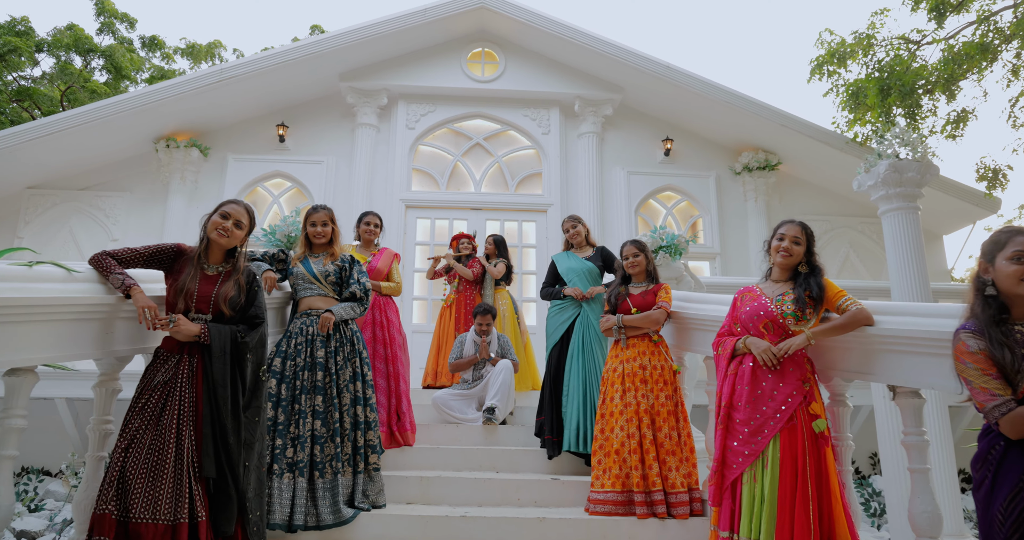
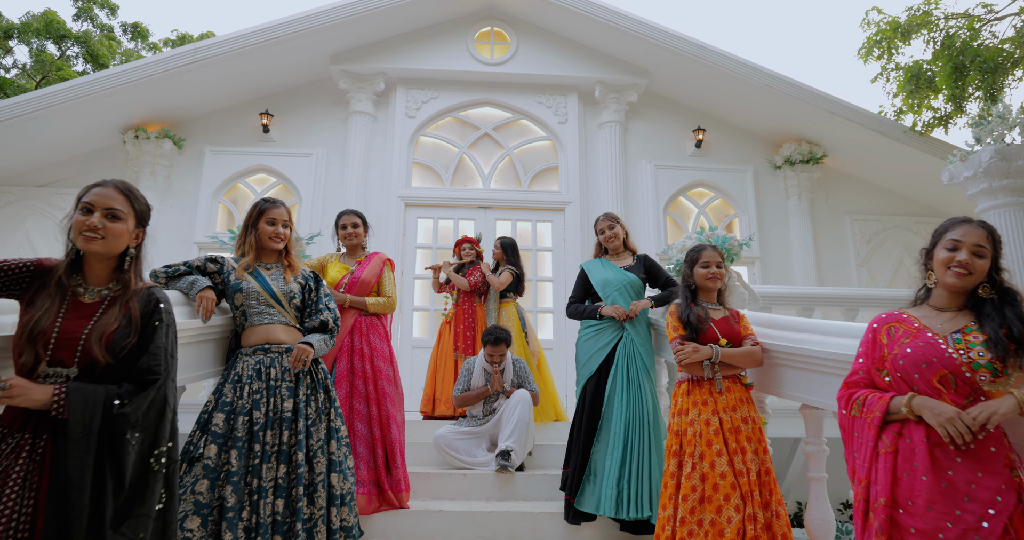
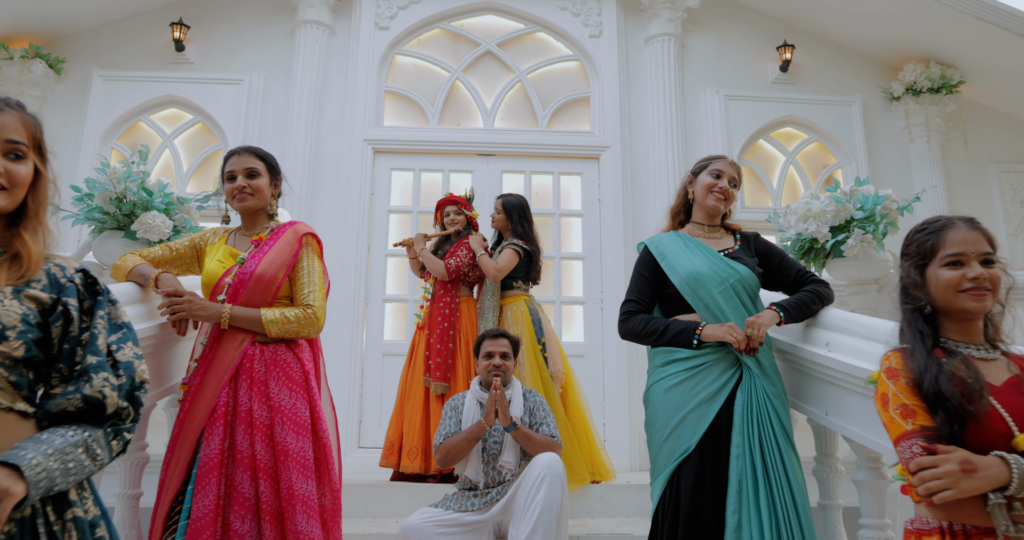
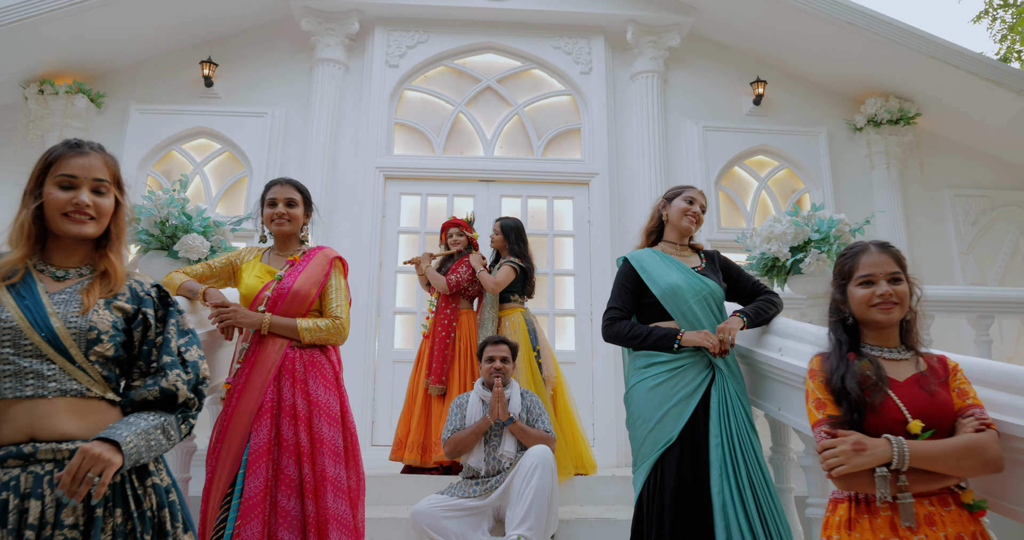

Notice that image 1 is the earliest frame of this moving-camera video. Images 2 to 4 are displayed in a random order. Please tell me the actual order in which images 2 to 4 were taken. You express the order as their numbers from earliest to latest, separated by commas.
2, 4, 3
